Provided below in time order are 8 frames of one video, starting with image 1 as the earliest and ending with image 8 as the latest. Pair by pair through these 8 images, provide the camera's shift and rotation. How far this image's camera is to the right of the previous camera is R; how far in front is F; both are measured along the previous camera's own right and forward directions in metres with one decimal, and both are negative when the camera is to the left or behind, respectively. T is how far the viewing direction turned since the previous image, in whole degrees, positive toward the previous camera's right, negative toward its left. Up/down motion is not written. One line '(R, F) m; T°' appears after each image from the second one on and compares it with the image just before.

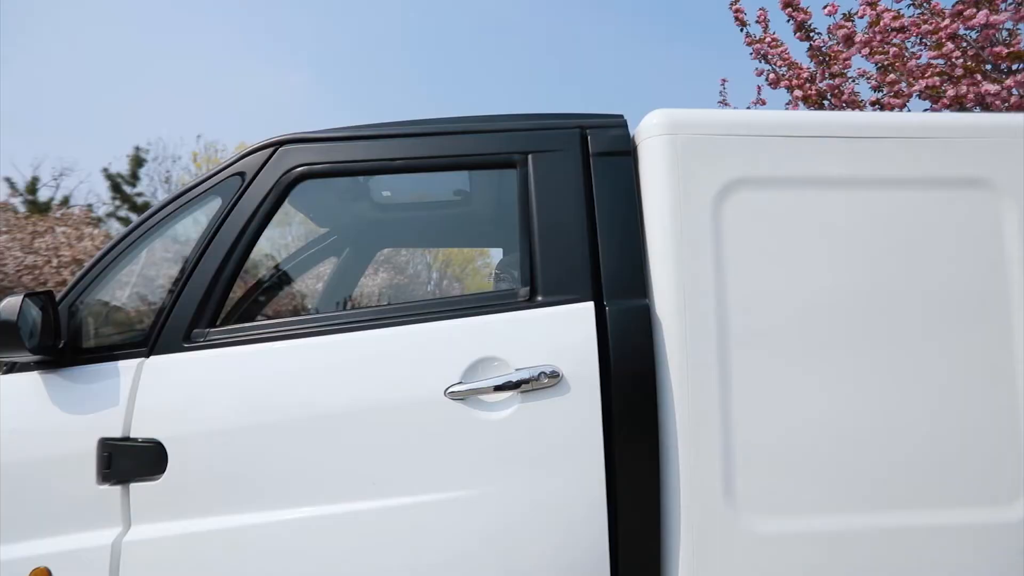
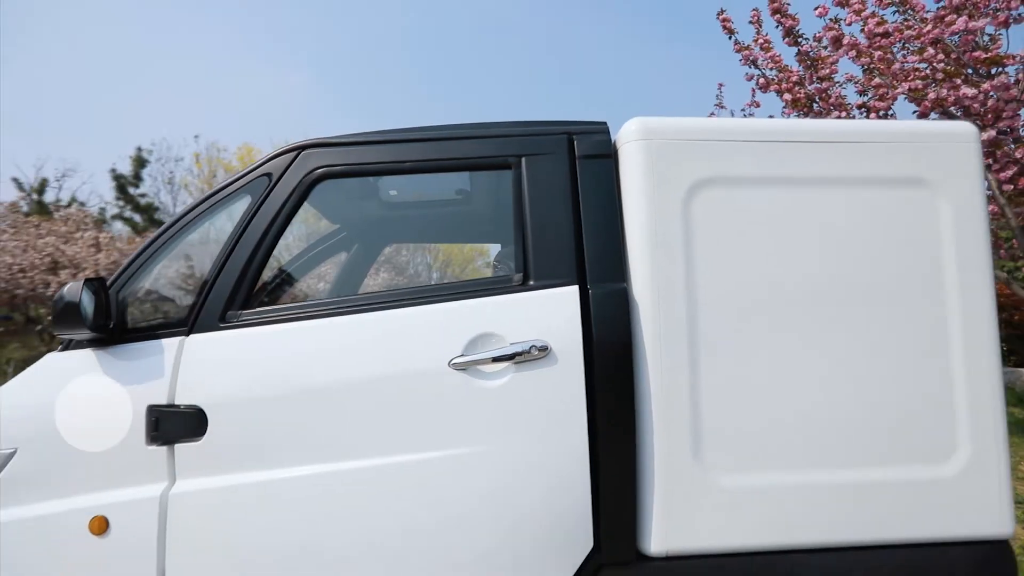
(0.0, -0.3) m; 0°
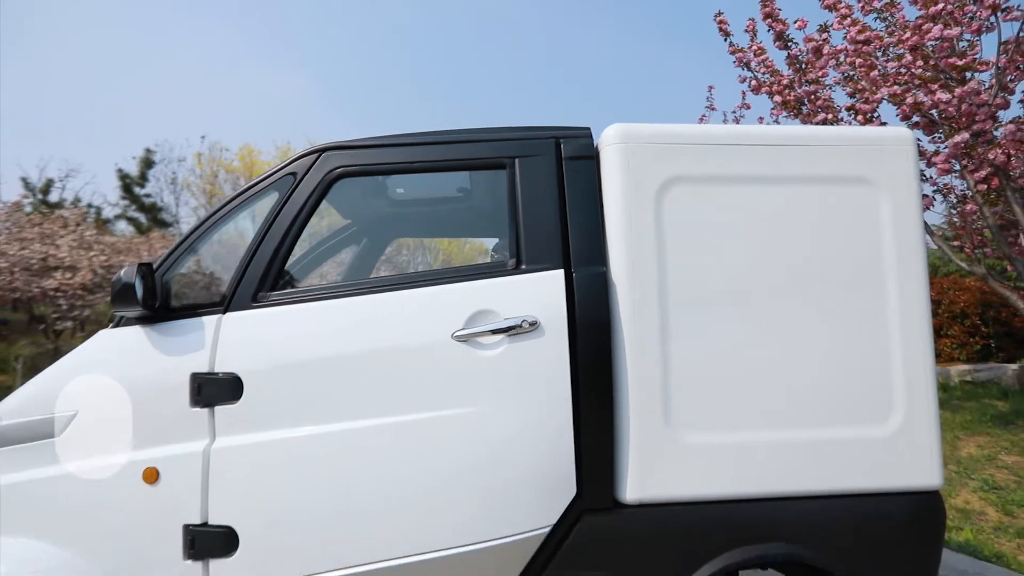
(0.0, -0.4) m; 0°
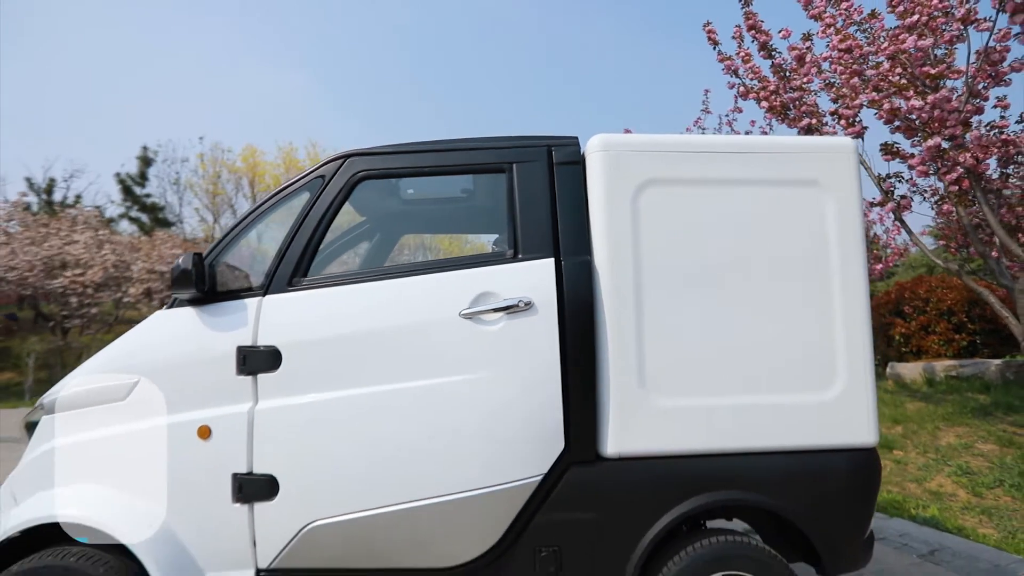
(0.0, -0.5) m; 0°
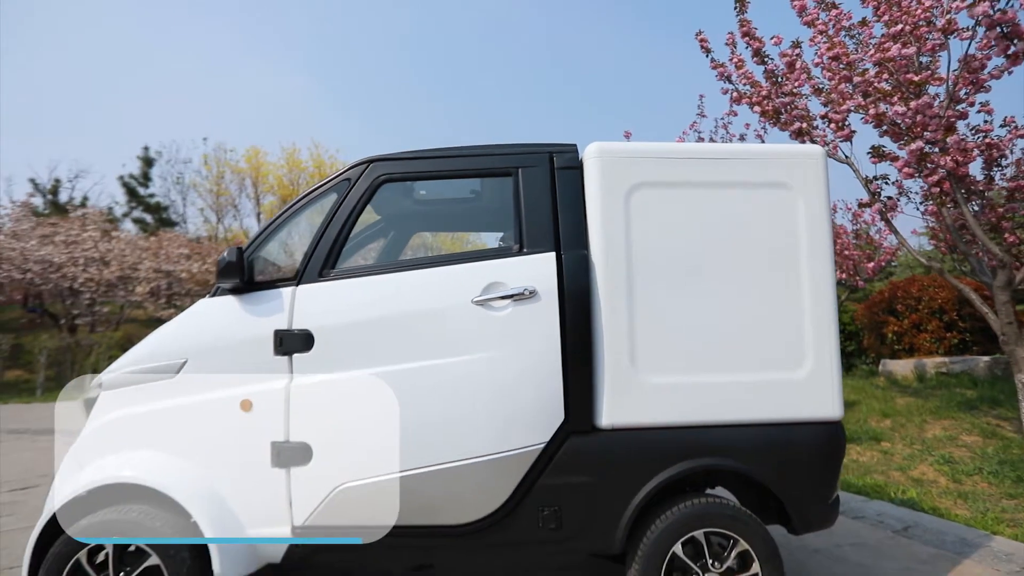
(0.0, -0.4) m; 0°
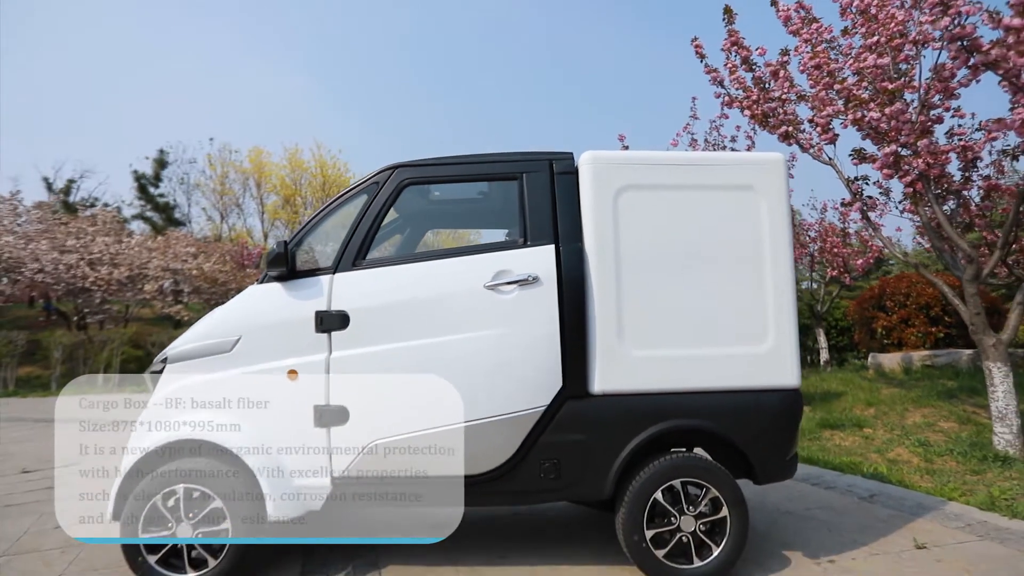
(0.0, -0.6) m; 0°
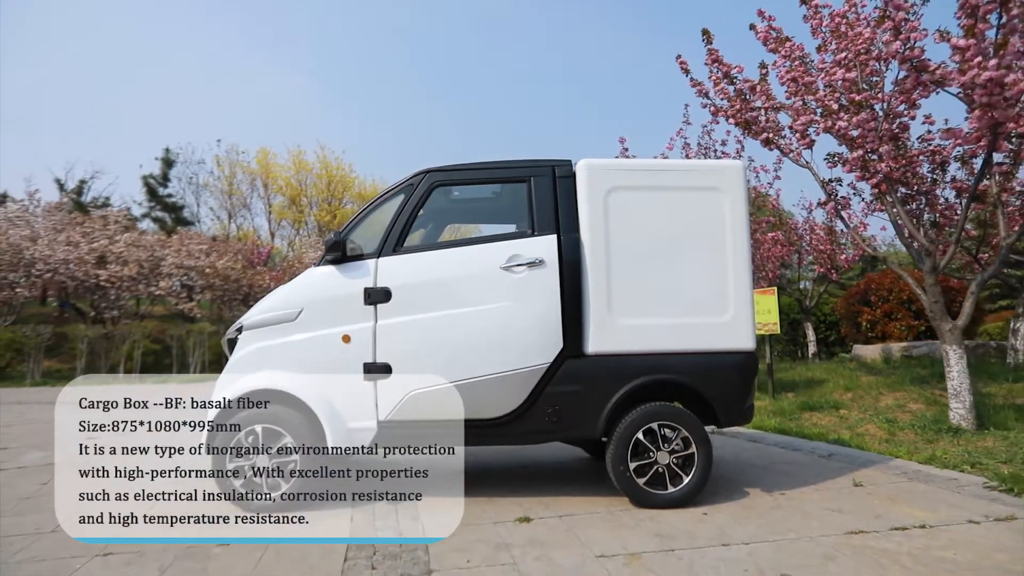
(-0.1, -1.0) m; 0°
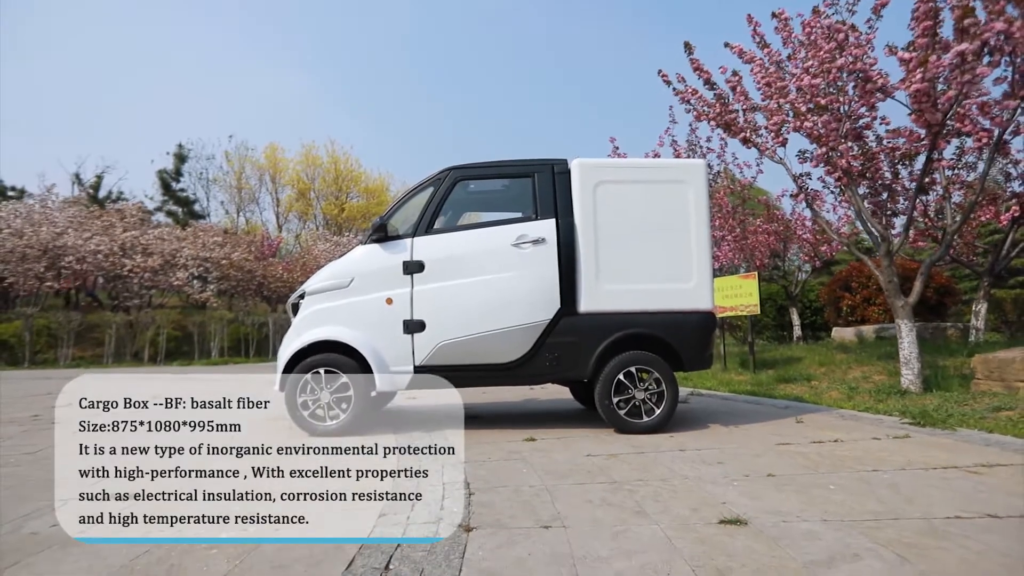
(-0.1, -1.3) m; 0°
